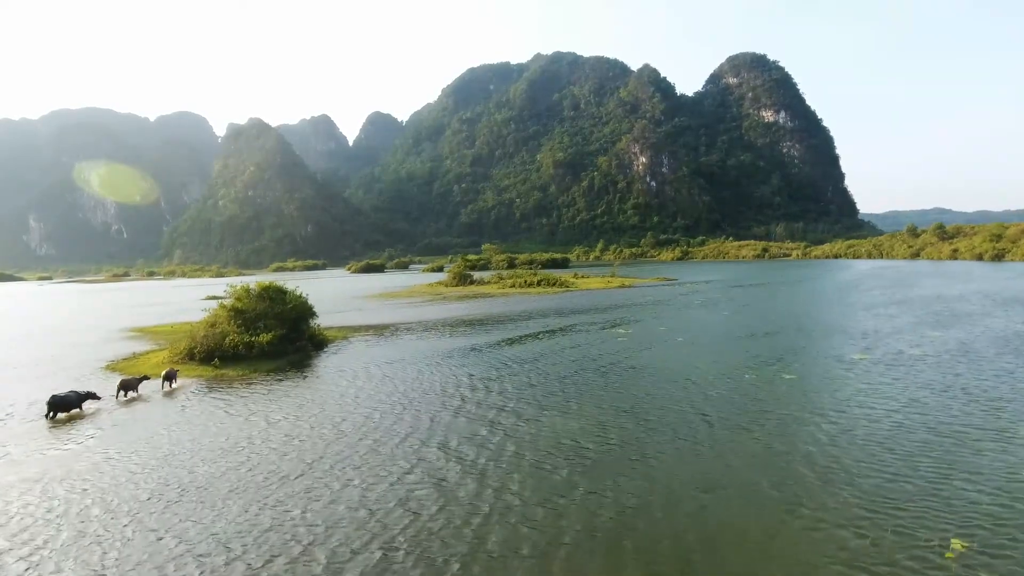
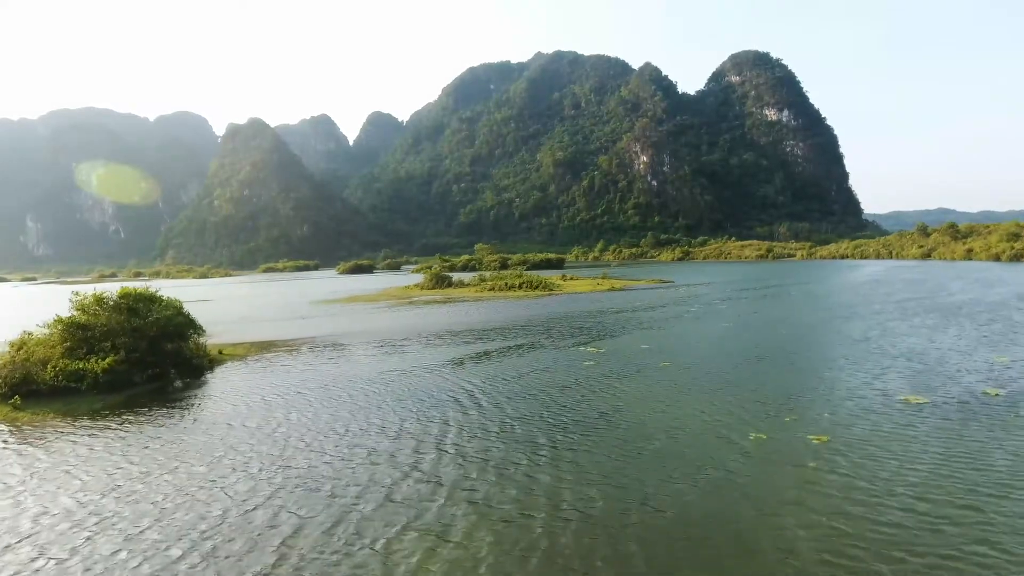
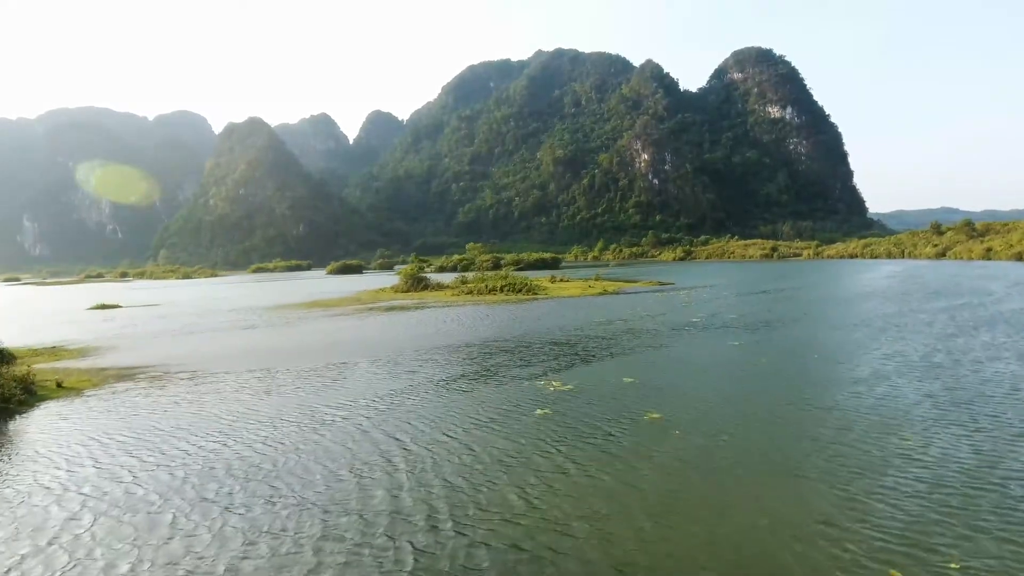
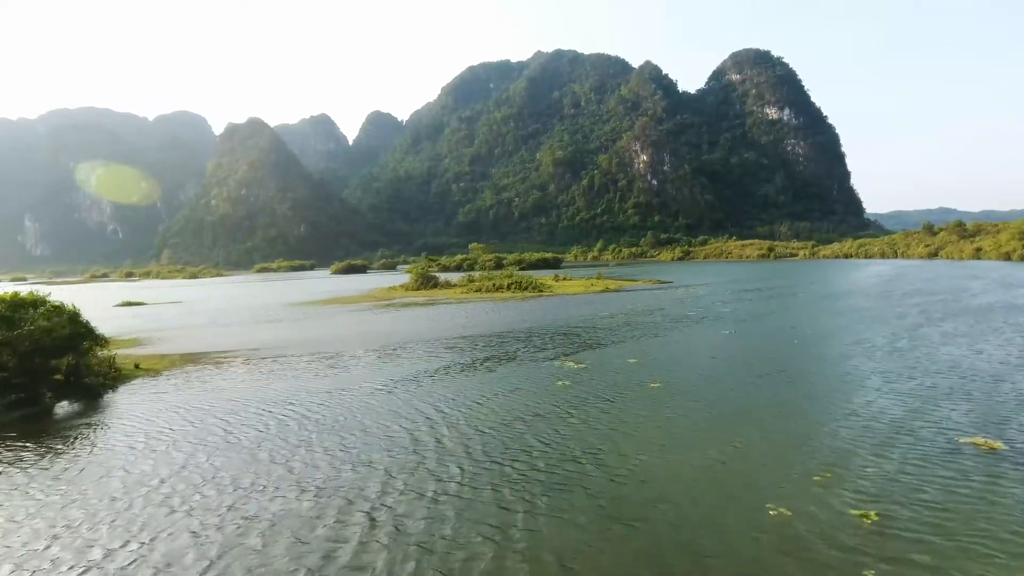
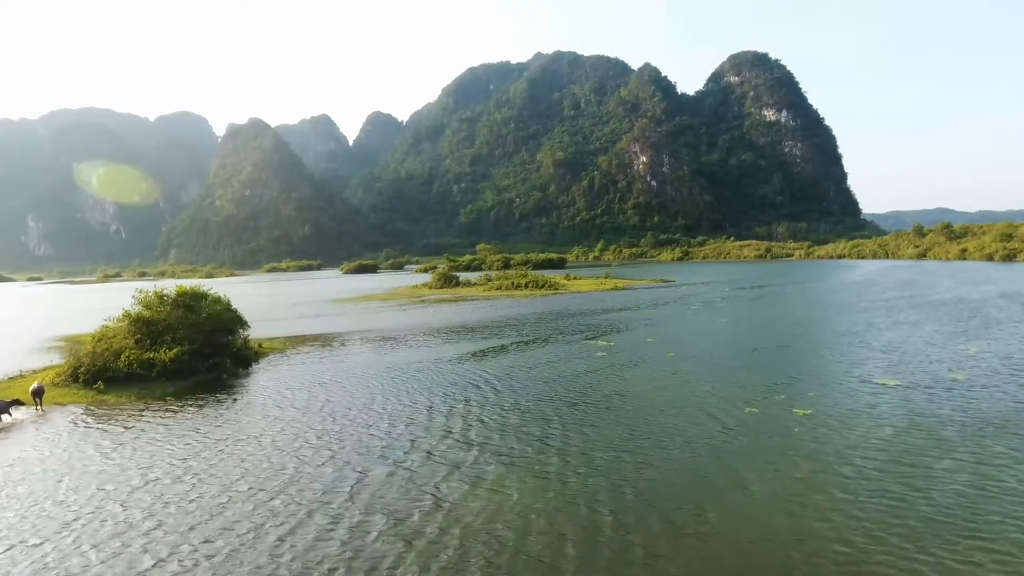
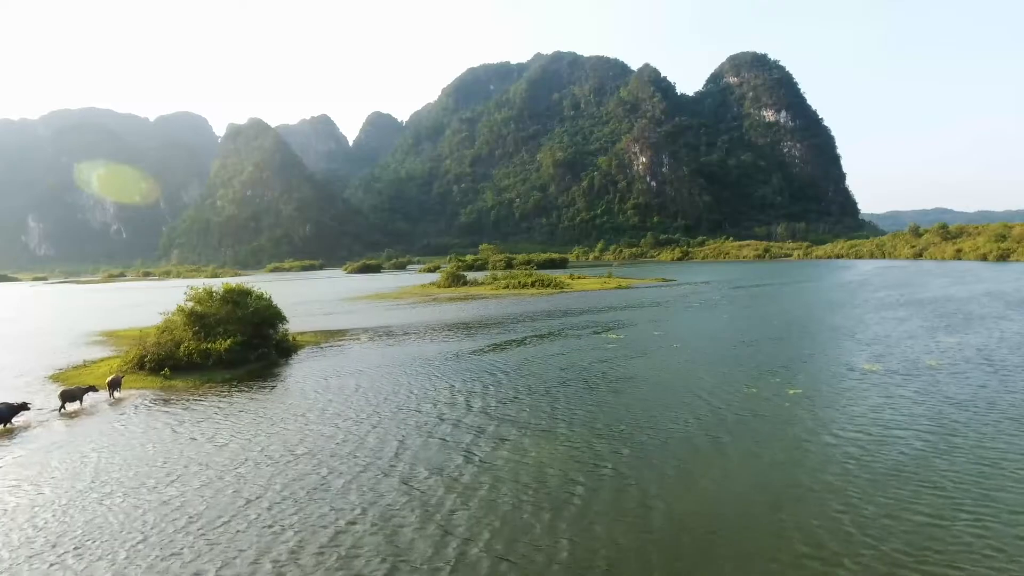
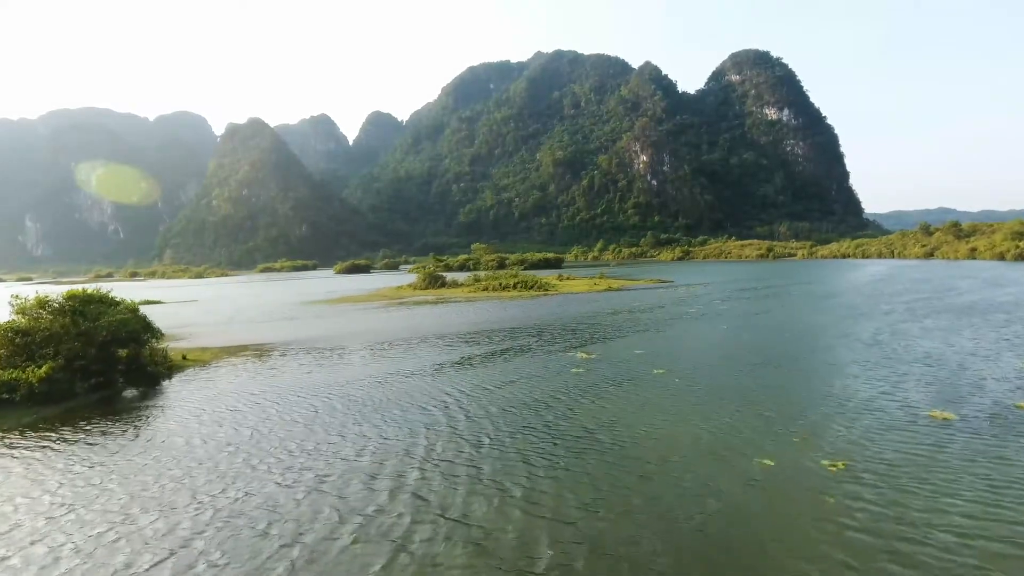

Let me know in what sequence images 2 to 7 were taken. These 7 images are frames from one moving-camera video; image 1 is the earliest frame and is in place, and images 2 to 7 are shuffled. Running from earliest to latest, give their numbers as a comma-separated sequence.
6, 5, 2, 7, 4, 3
